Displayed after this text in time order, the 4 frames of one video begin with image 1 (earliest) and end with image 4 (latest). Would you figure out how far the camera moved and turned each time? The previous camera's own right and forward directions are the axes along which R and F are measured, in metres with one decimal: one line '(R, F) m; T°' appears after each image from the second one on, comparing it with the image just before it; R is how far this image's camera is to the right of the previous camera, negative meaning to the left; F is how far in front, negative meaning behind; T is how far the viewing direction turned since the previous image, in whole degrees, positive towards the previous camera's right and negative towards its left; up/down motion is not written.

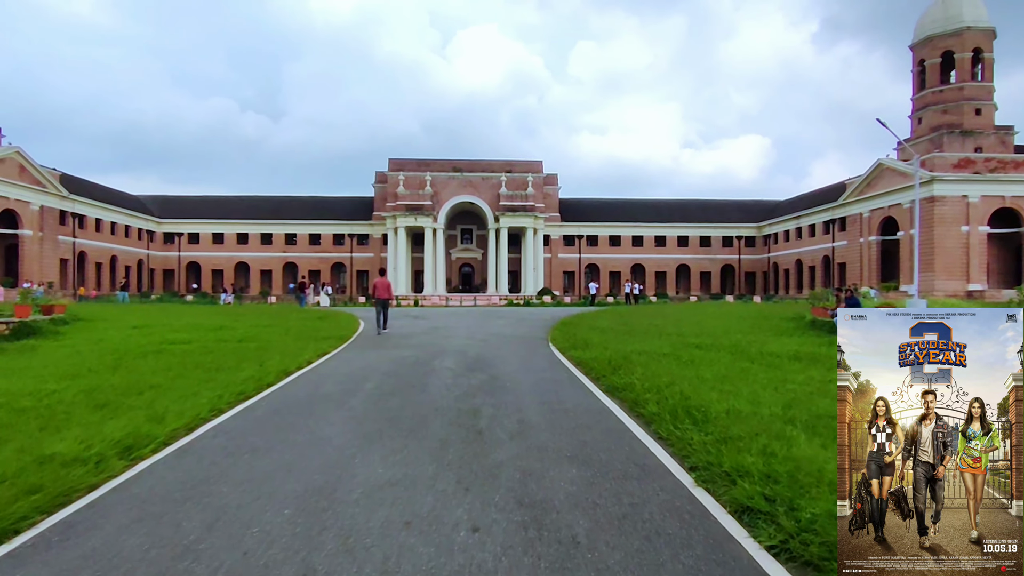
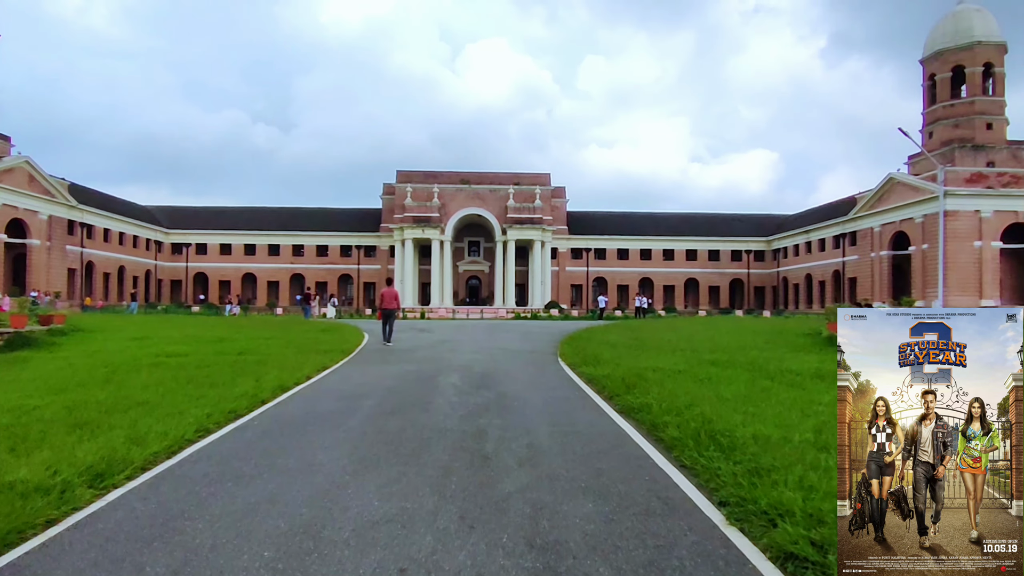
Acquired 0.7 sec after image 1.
(0.0, +0.4) m; -1°
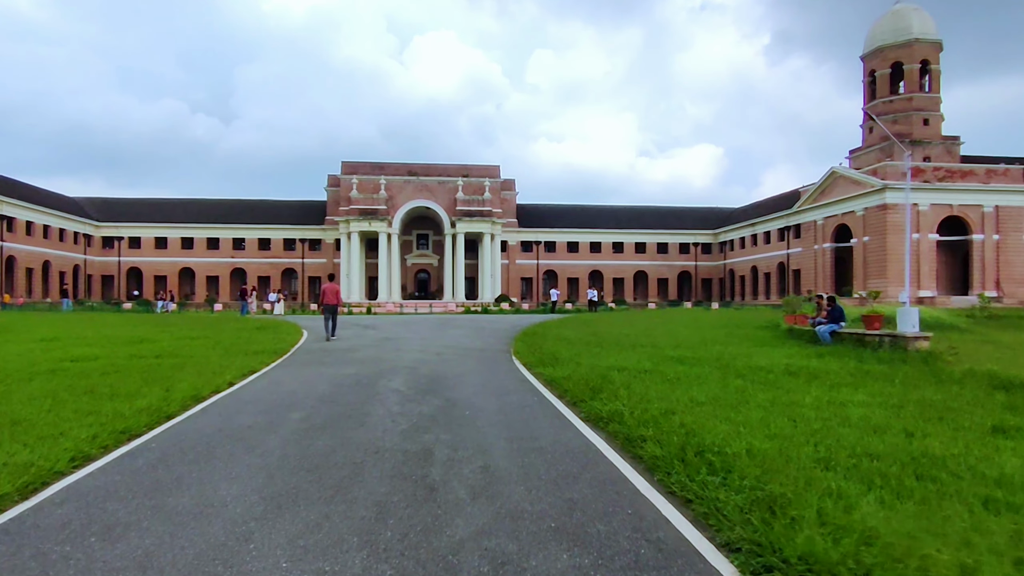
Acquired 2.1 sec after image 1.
(0.0, +0.8) m; +4°
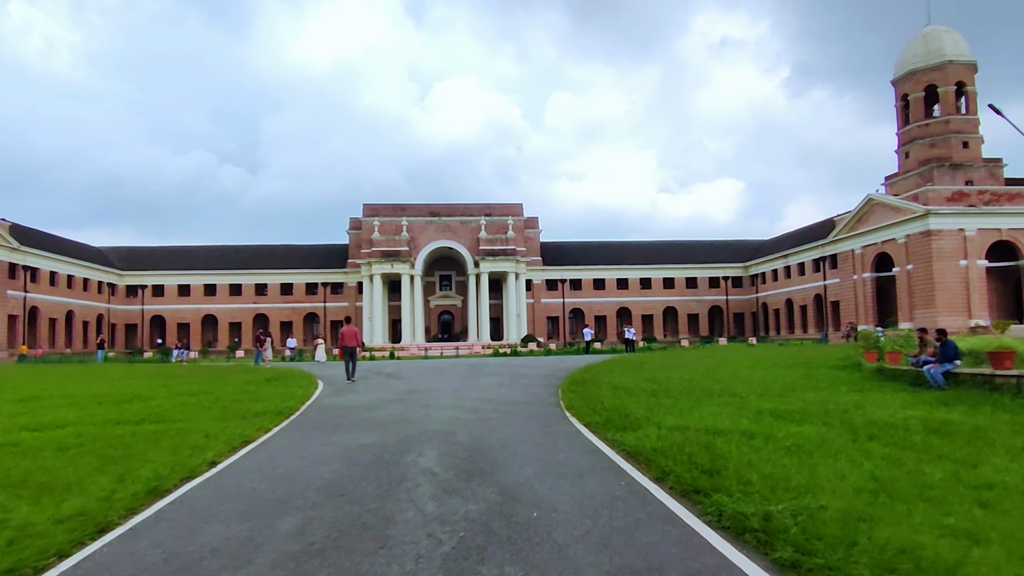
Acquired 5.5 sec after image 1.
(-0.3, +1.6) m; -2°
